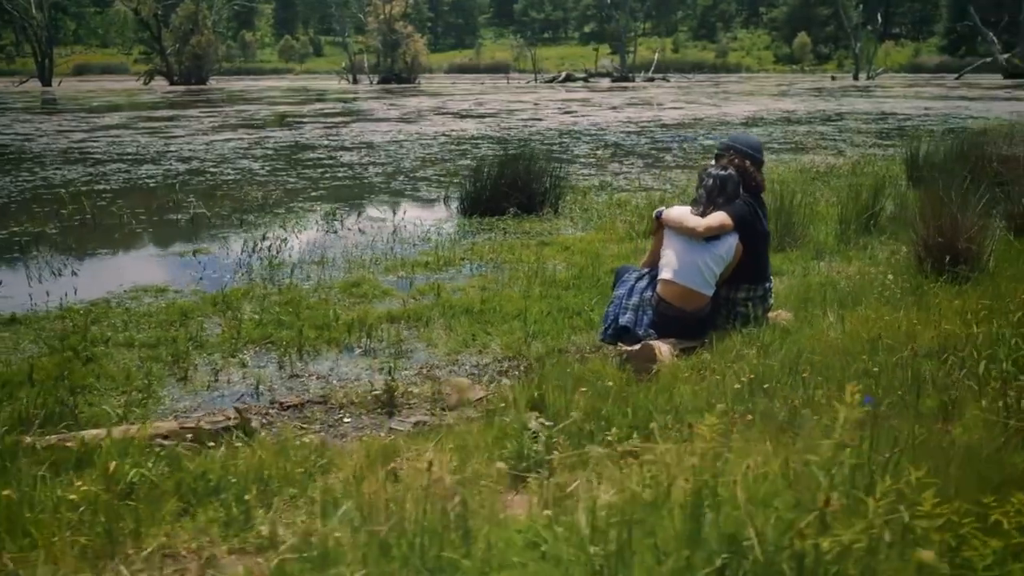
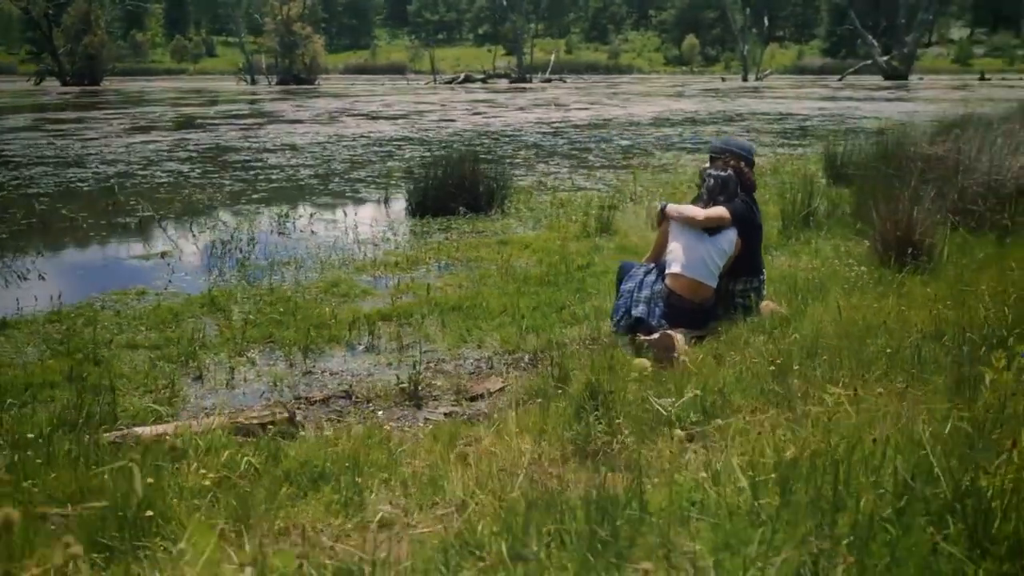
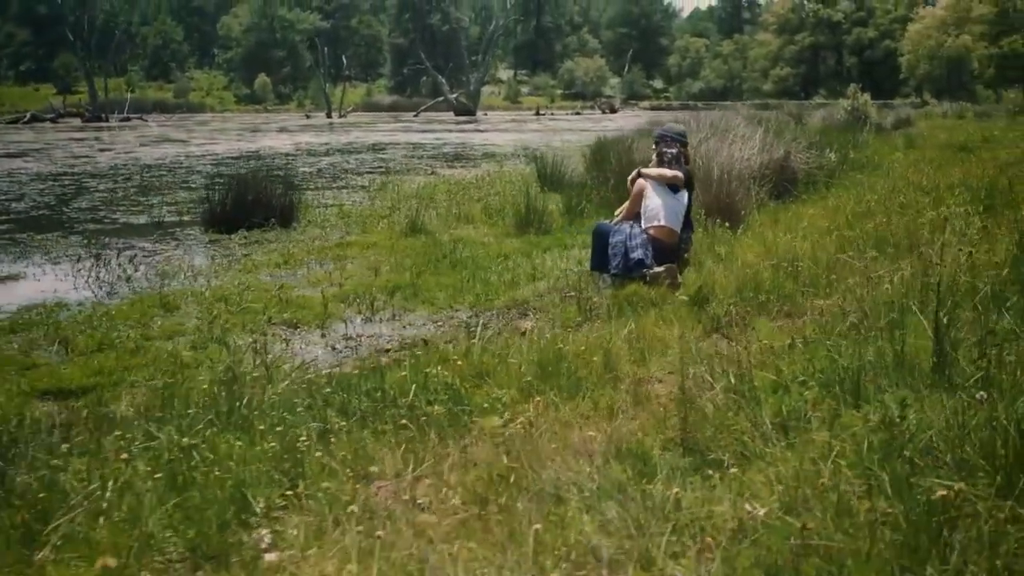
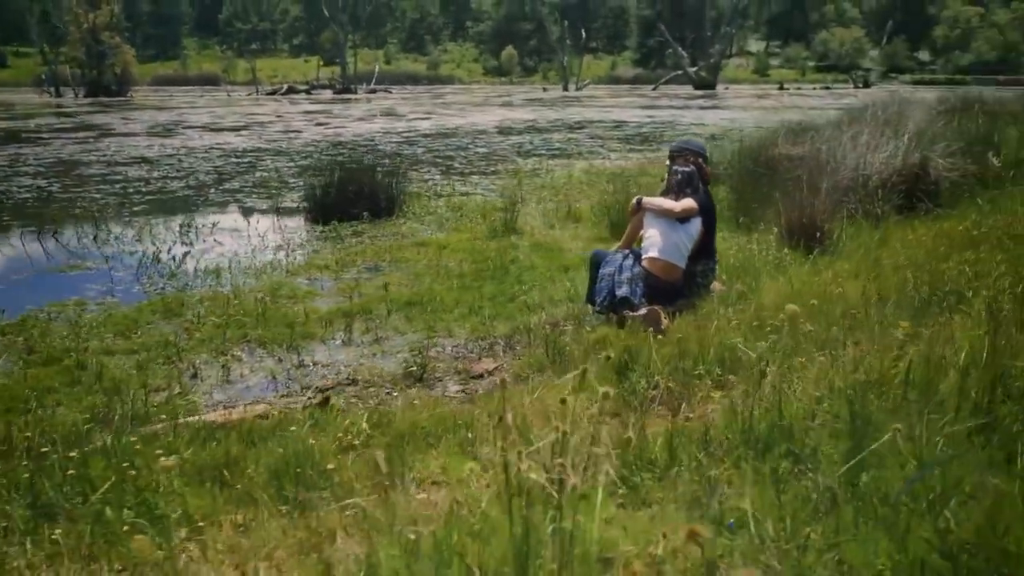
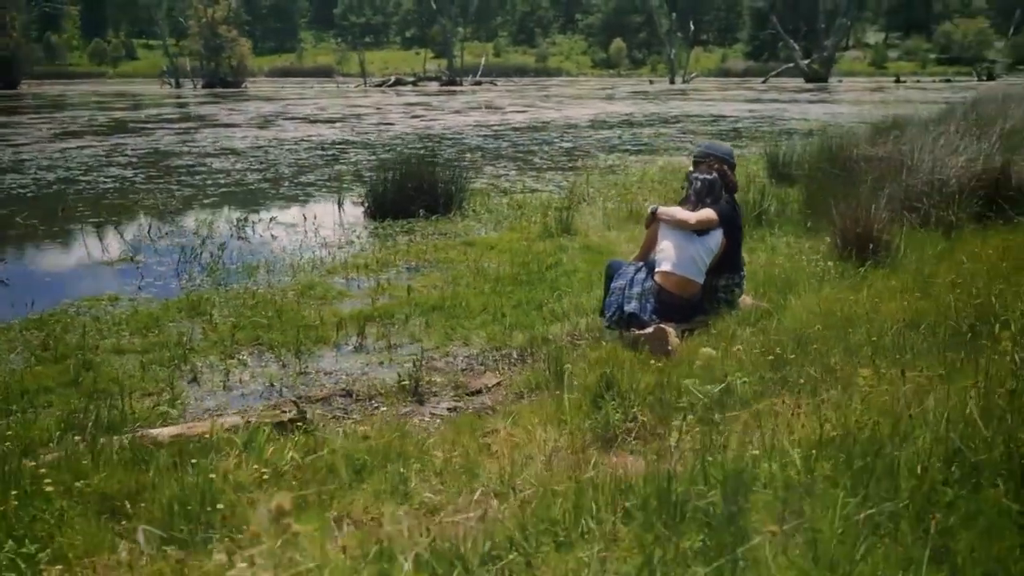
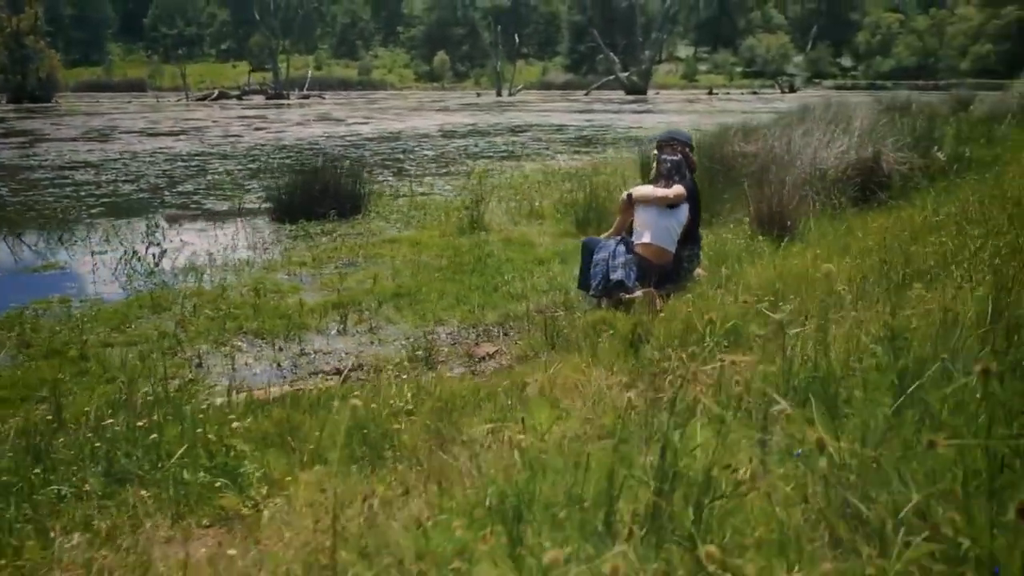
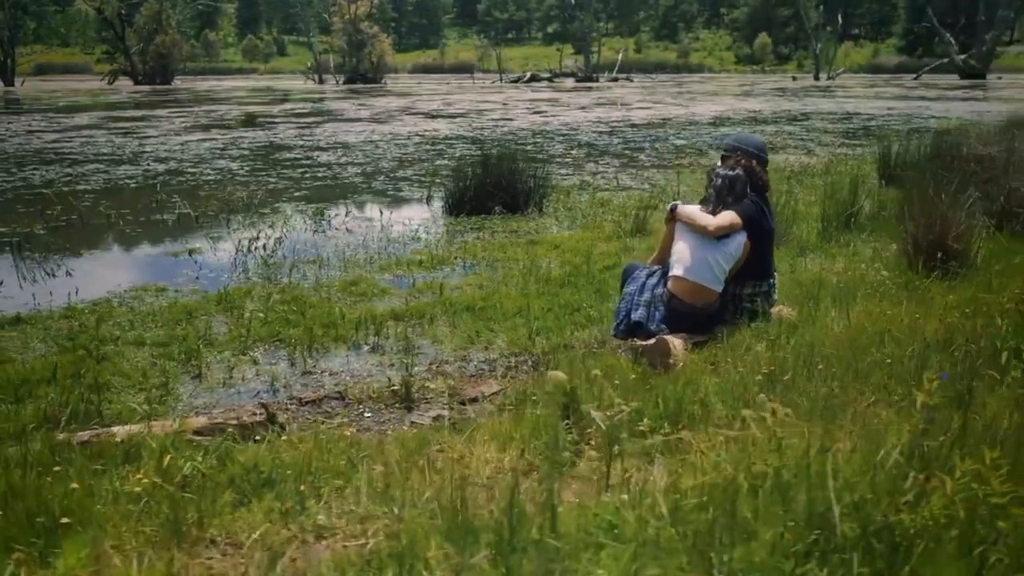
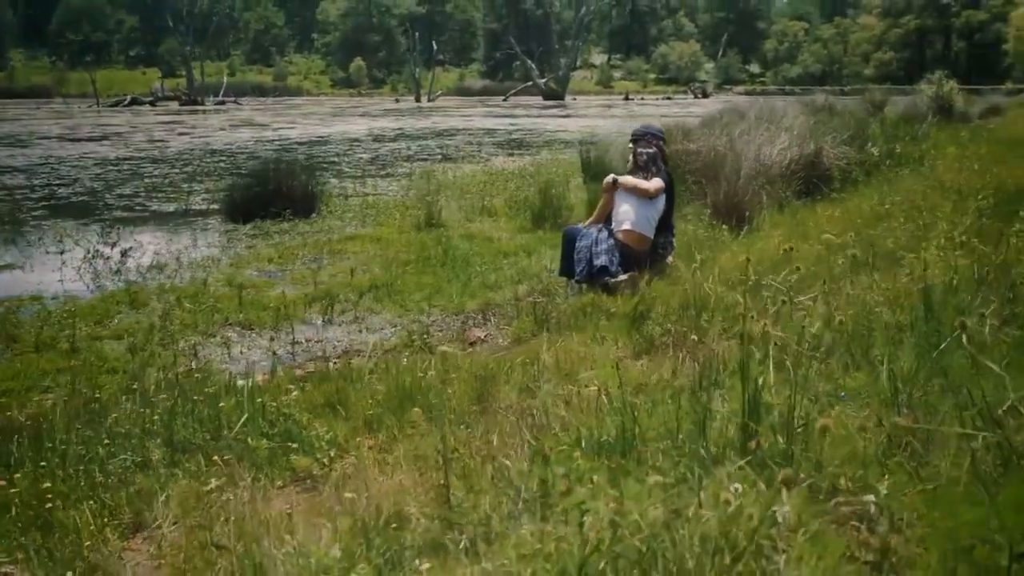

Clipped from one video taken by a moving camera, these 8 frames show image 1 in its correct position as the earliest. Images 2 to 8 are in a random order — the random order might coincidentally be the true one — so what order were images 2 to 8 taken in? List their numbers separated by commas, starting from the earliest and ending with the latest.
7, 2, 5, 4, 6, 8, 3
